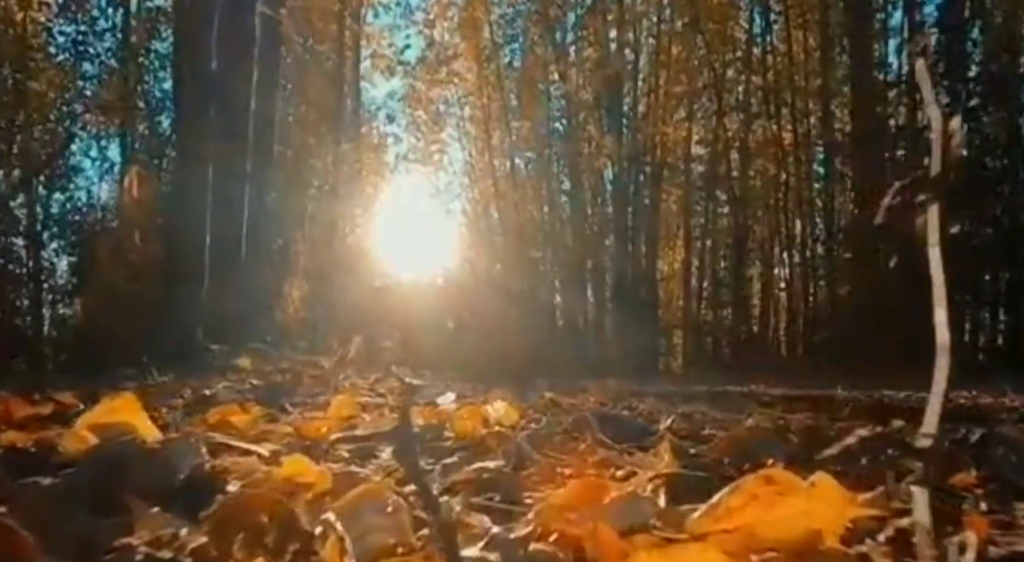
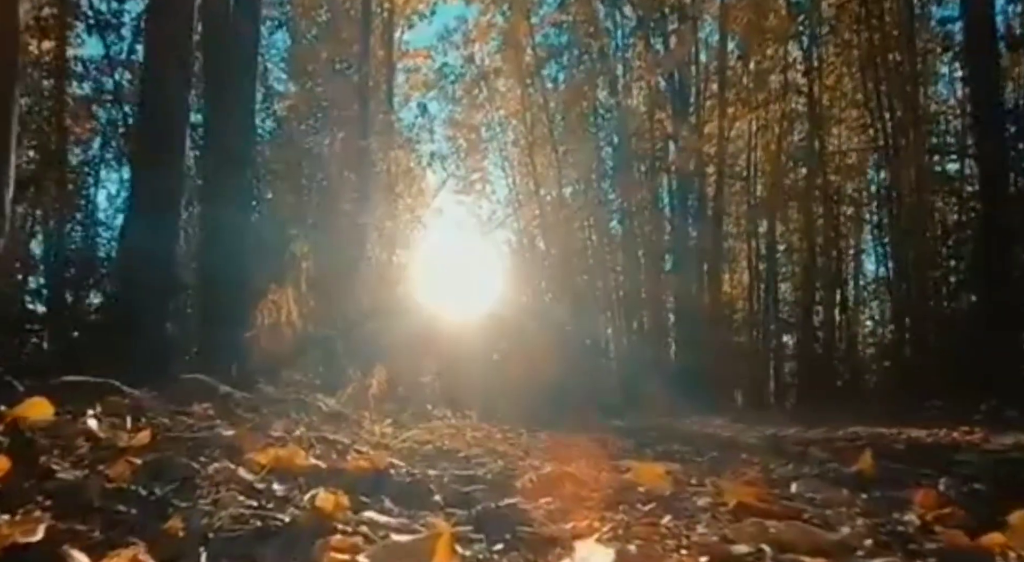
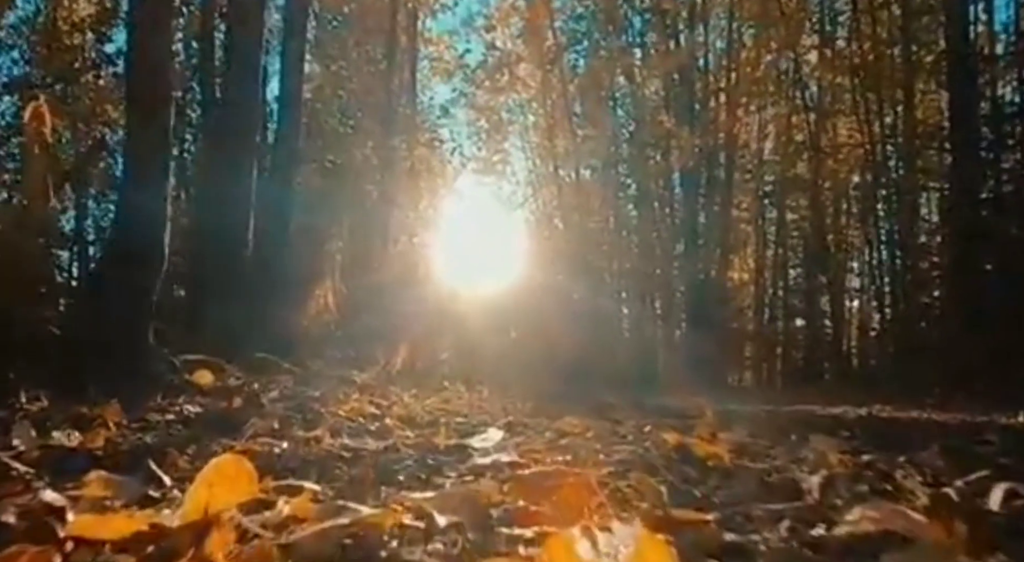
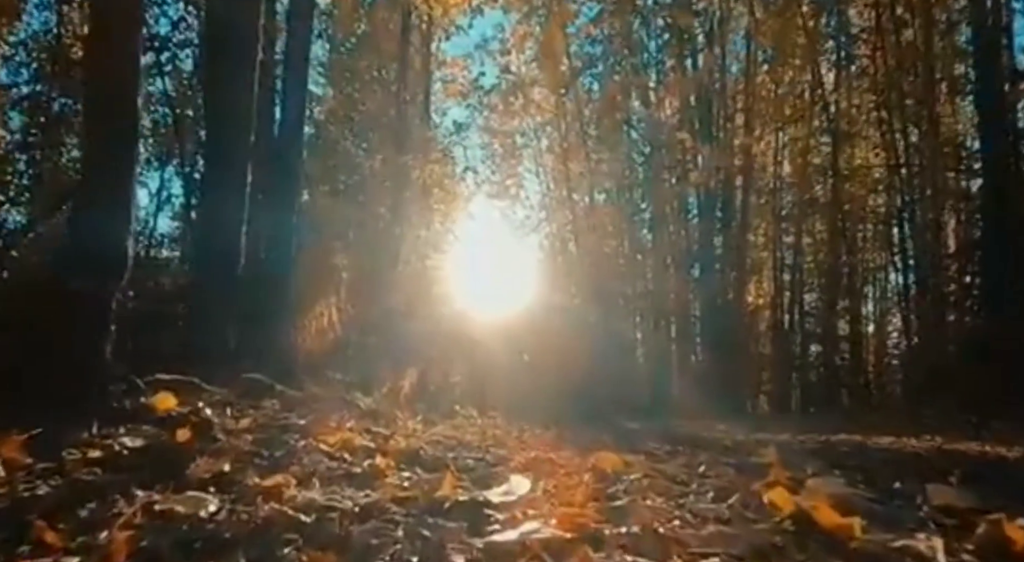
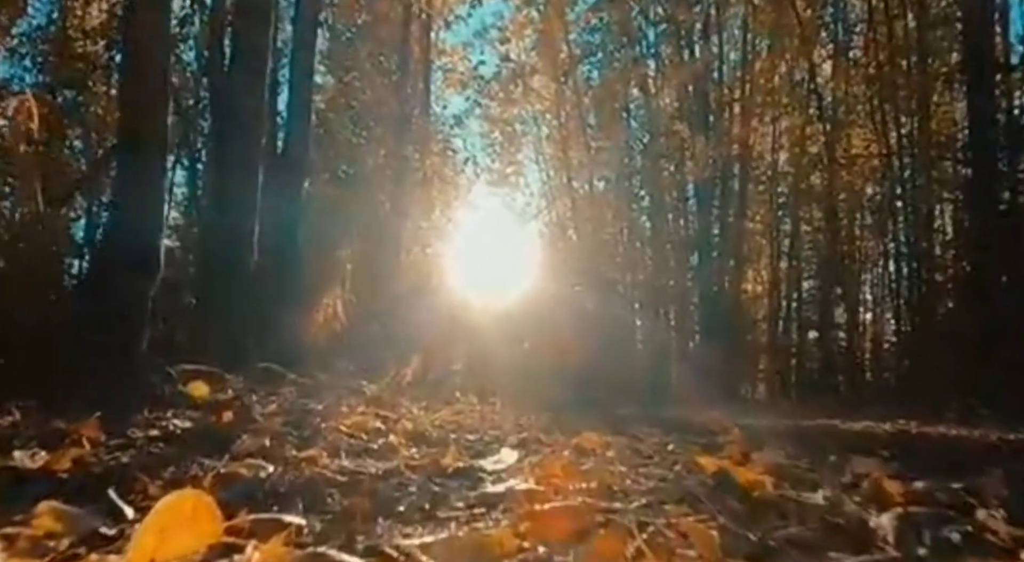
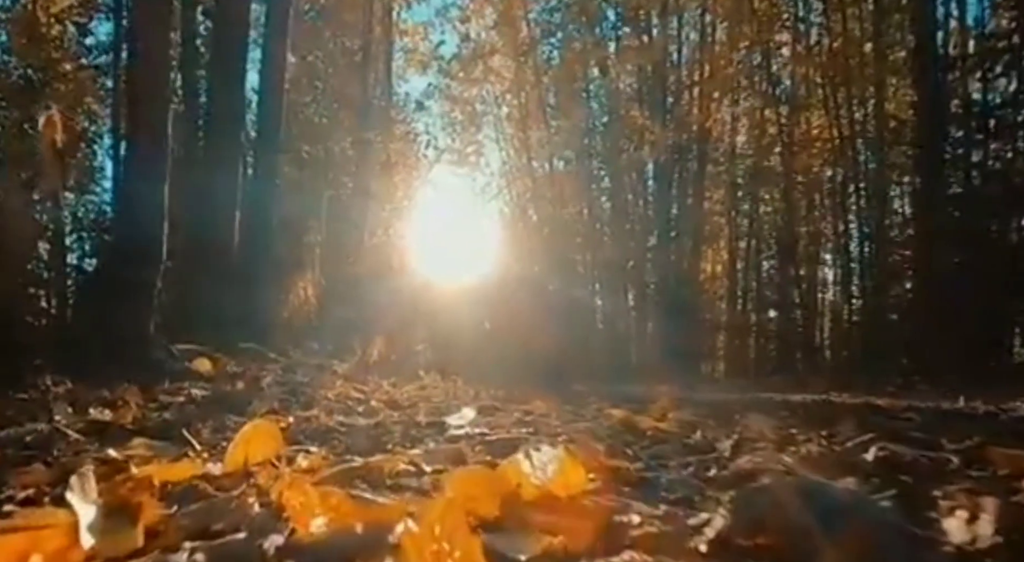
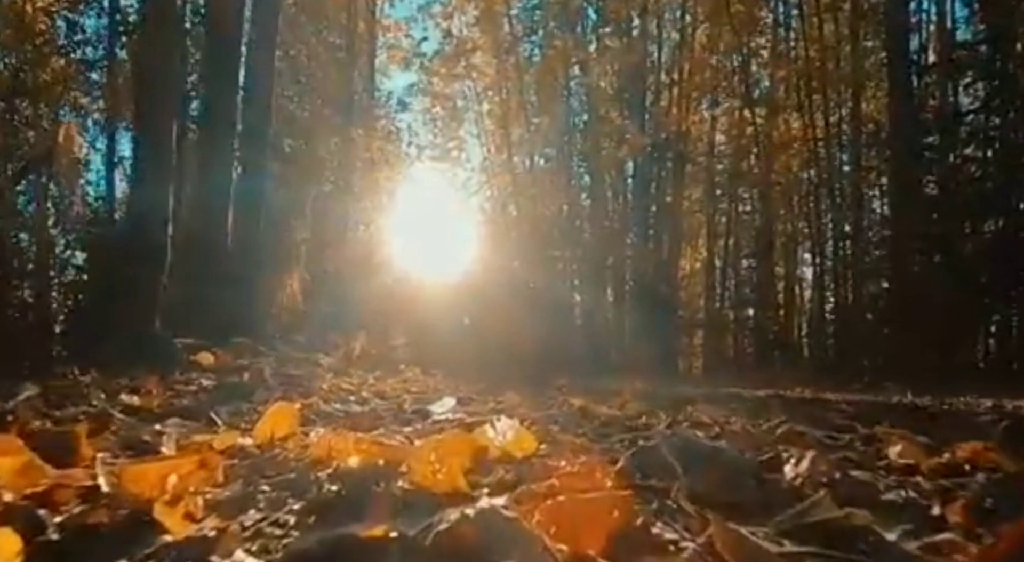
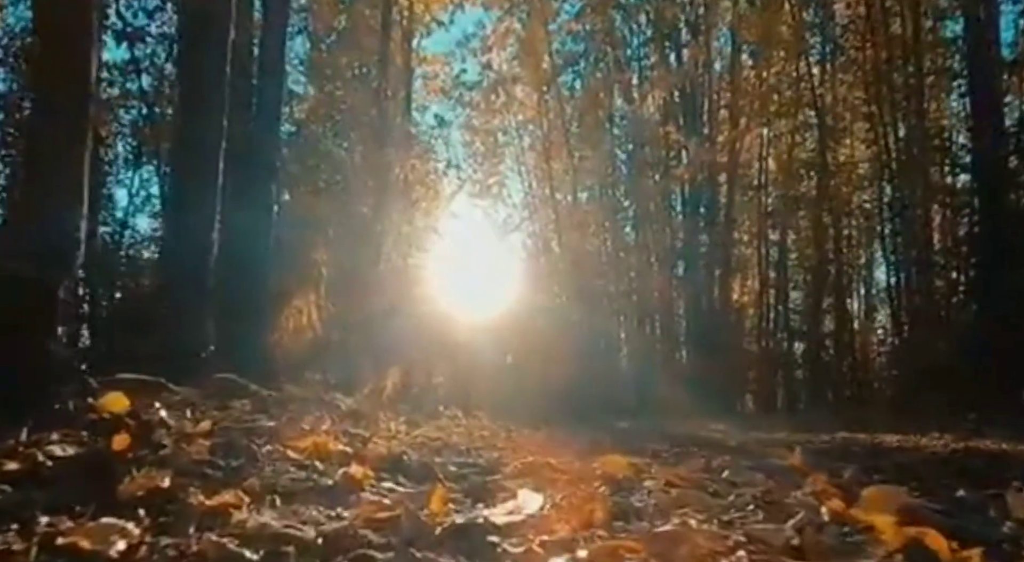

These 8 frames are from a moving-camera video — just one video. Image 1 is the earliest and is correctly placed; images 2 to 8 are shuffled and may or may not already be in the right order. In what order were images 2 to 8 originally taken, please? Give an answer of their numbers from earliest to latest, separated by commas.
7, 6, 3, 5, 4, 8, 2
